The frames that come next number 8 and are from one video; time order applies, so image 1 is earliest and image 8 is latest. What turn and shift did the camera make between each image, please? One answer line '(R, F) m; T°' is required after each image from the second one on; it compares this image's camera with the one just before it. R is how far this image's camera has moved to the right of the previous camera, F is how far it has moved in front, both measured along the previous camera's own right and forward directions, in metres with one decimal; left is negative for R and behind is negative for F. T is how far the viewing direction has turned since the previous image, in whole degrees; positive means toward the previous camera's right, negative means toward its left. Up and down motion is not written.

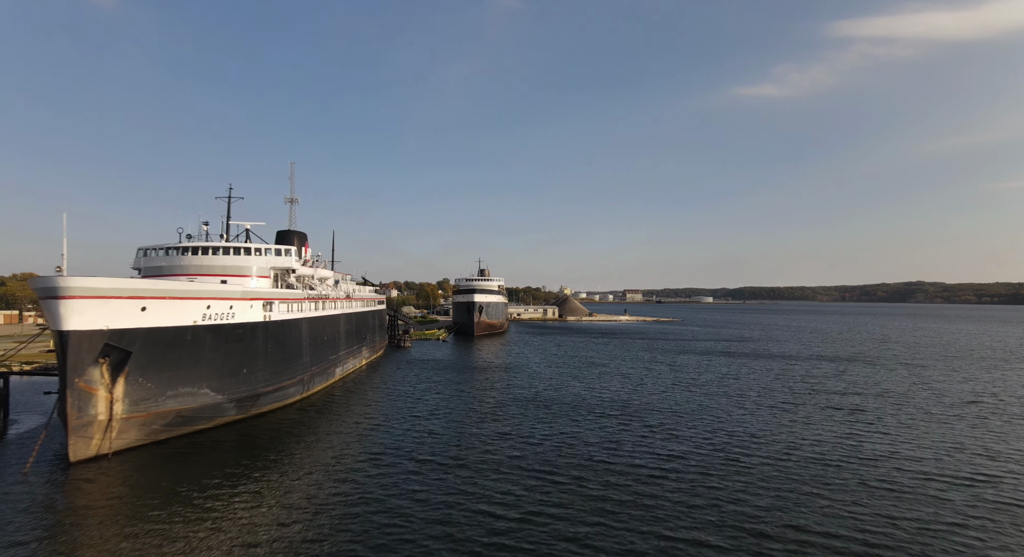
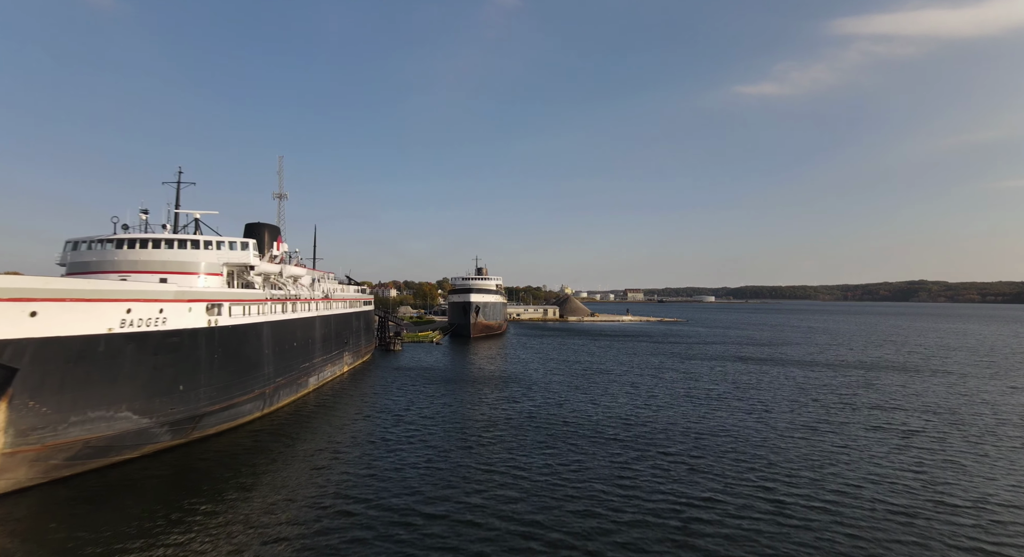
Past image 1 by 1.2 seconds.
(+0.4, +4.3) m; 0°
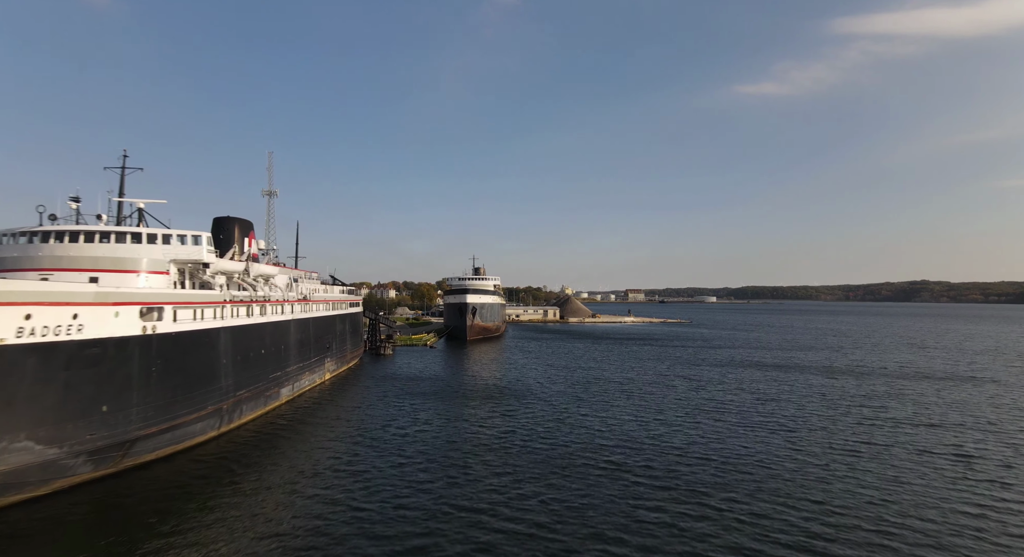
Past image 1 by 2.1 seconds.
(+0.3, +3.5) m; 0°
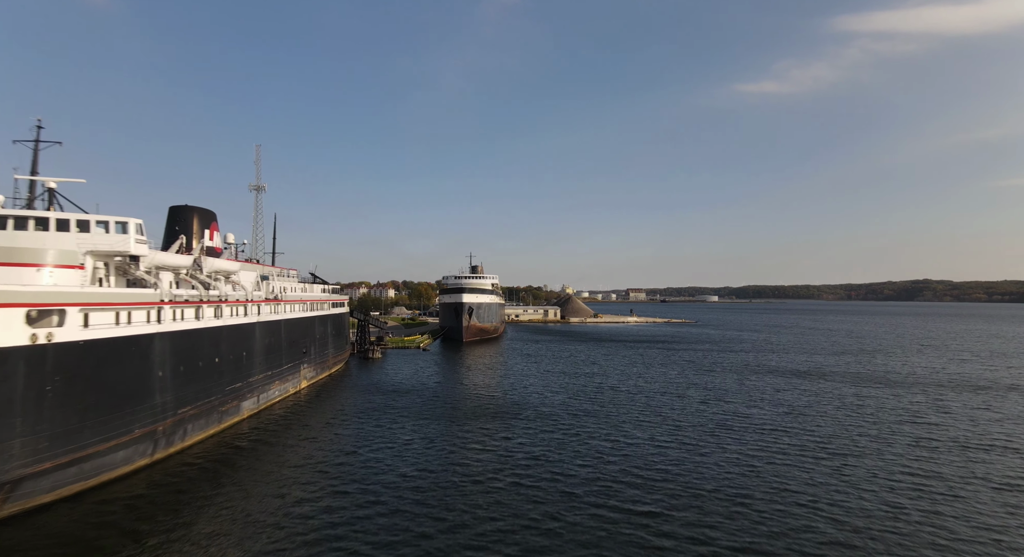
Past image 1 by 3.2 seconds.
(+0.3, +4.1) m; 0°
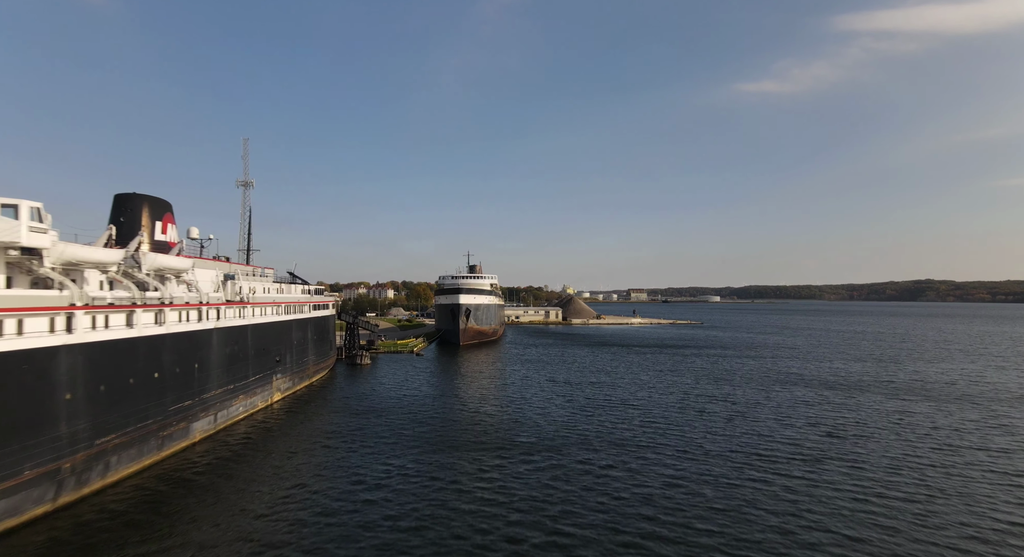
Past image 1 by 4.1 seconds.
(+0.1, +4.1) m; 0°
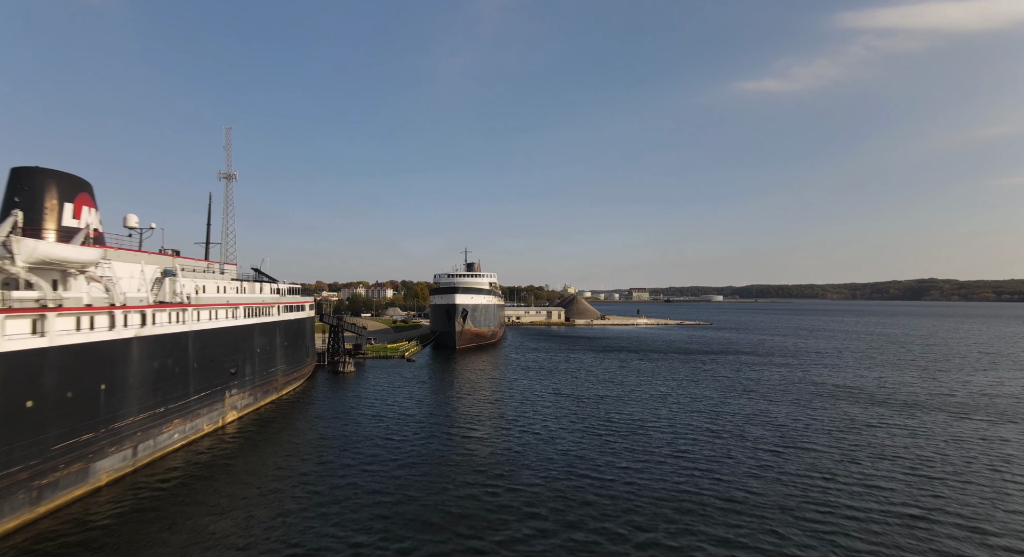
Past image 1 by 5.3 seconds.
(0.0, +5.4) m; 0°
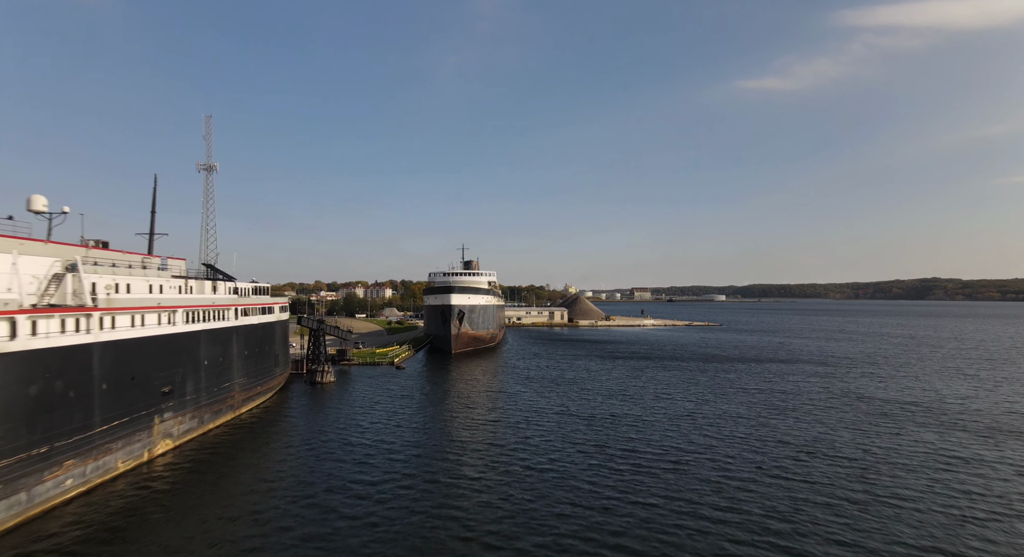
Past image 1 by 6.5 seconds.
(0.0, +5.4) m; 0°
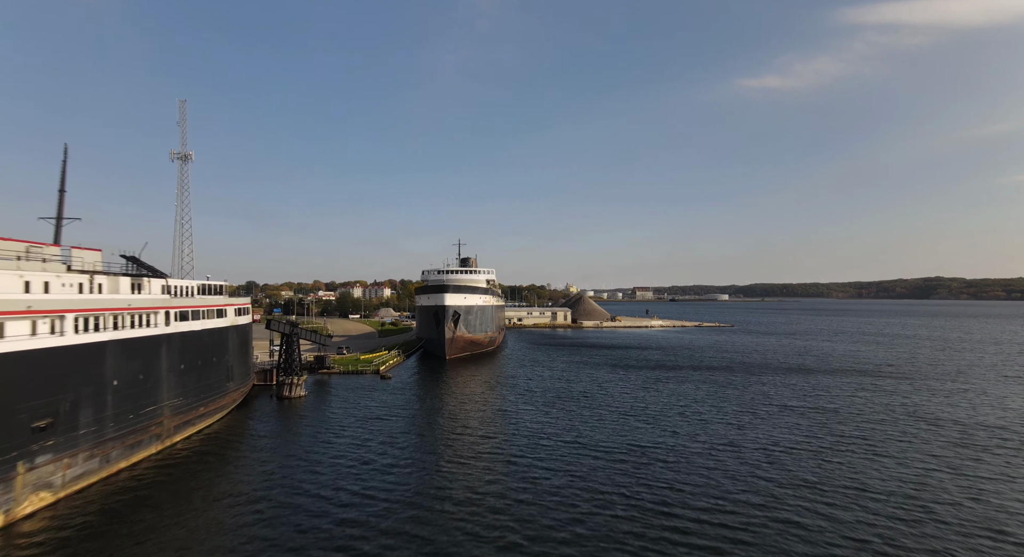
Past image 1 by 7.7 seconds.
(0.0, +6.0) m; 0°
